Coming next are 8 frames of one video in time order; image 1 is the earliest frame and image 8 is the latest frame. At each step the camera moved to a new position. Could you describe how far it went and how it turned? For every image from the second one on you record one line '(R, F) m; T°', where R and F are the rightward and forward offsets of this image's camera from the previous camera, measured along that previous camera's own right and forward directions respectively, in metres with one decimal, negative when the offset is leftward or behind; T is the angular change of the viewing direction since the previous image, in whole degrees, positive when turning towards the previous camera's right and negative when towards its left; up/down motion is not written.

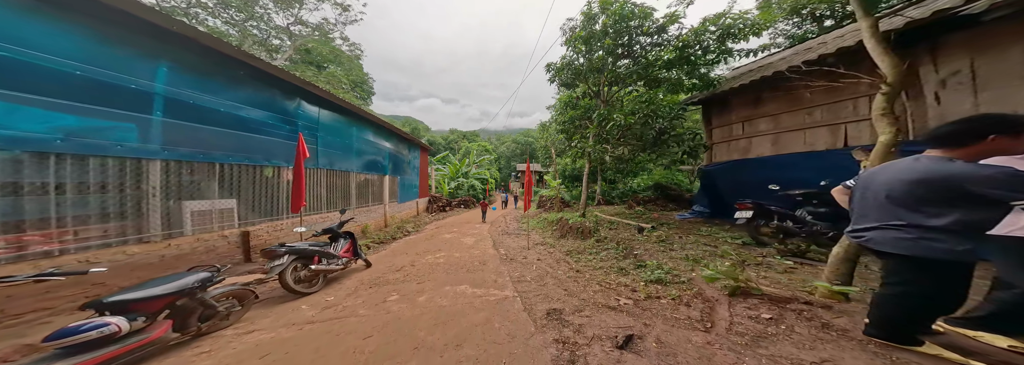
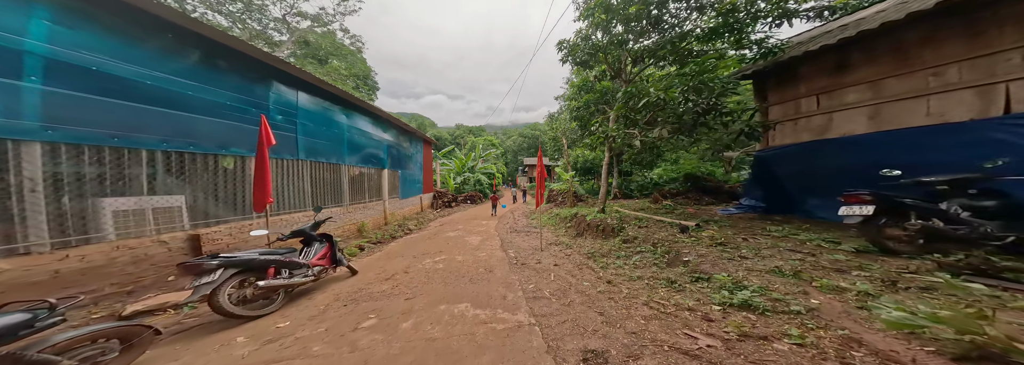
(-0.1, +1.0) m; -2°
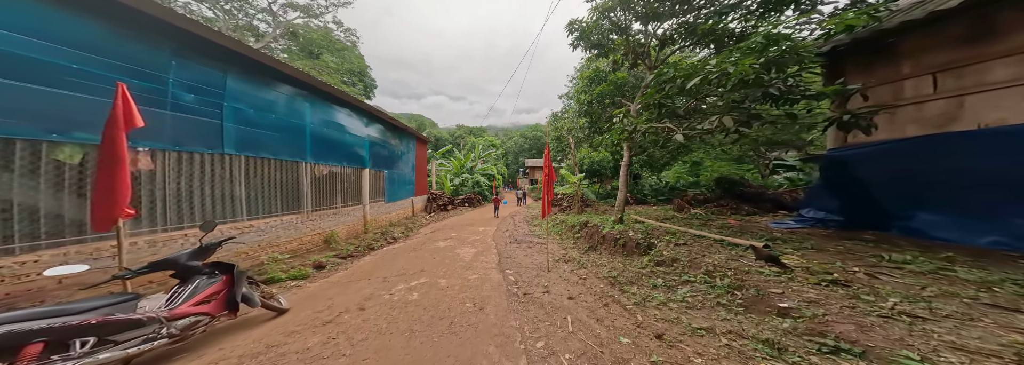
(0.0, +1.3) m; 0°
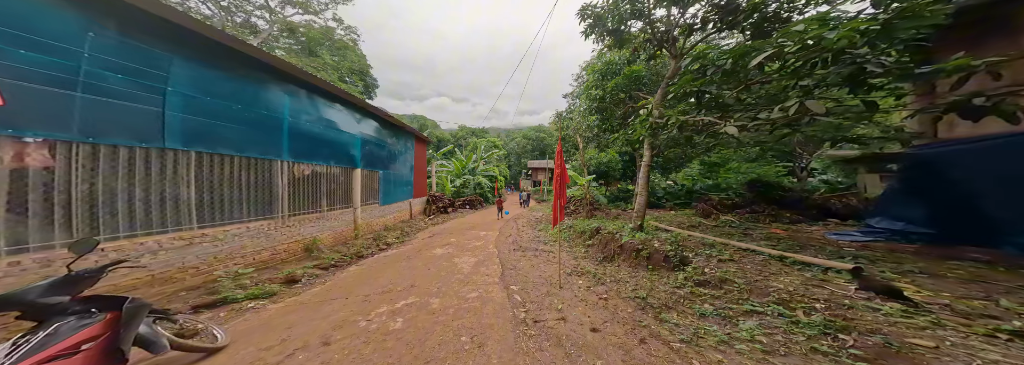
(-0.1, +0.8) m; 0°
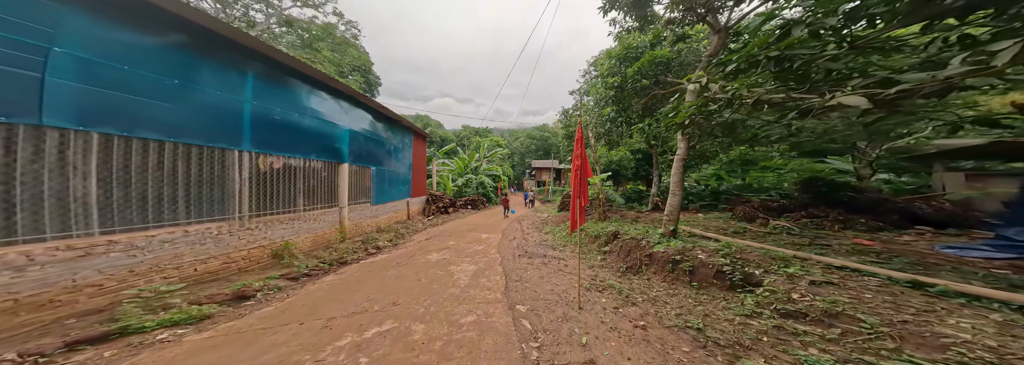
(-0.1, +0.9) m; -1°
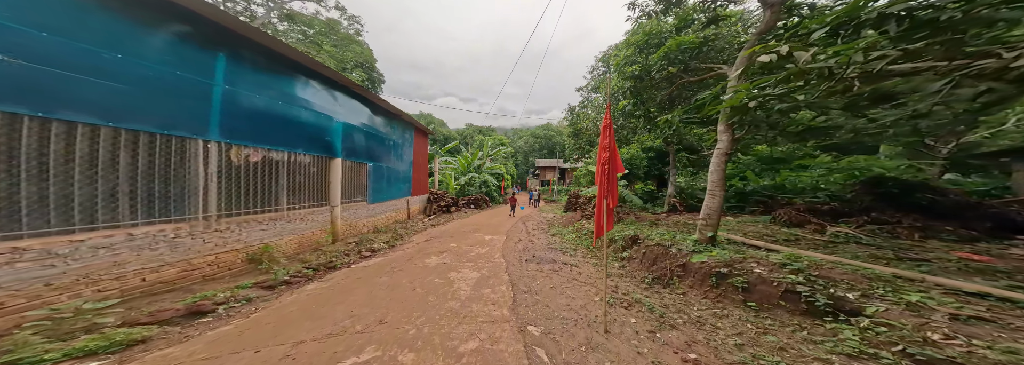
(-0.1, +0.7) m; -1°
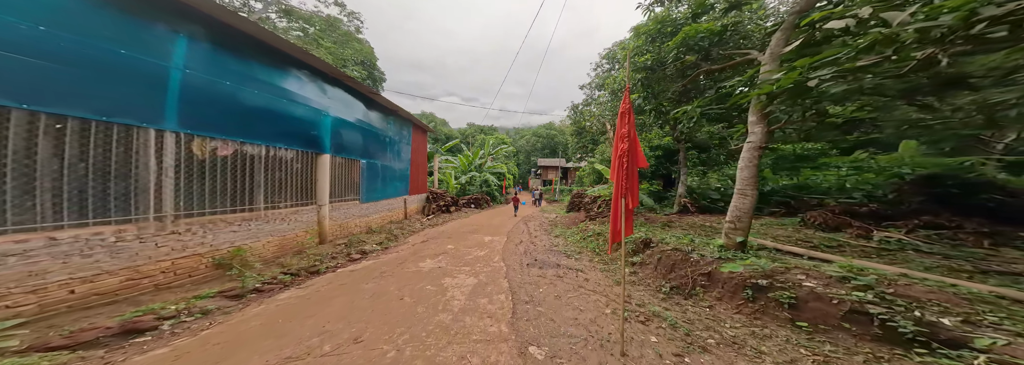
(0.0, +0.5) m; 0°
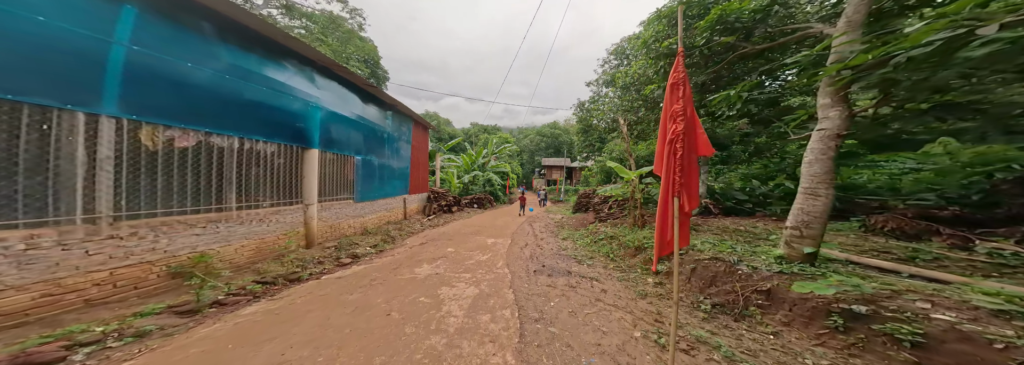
(0.0, +0.6) m; -1°
